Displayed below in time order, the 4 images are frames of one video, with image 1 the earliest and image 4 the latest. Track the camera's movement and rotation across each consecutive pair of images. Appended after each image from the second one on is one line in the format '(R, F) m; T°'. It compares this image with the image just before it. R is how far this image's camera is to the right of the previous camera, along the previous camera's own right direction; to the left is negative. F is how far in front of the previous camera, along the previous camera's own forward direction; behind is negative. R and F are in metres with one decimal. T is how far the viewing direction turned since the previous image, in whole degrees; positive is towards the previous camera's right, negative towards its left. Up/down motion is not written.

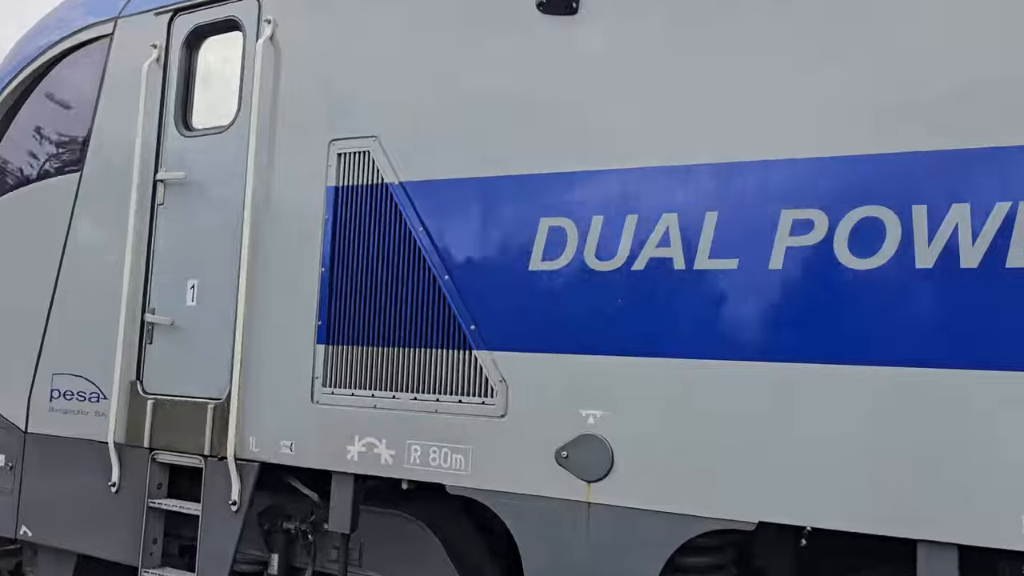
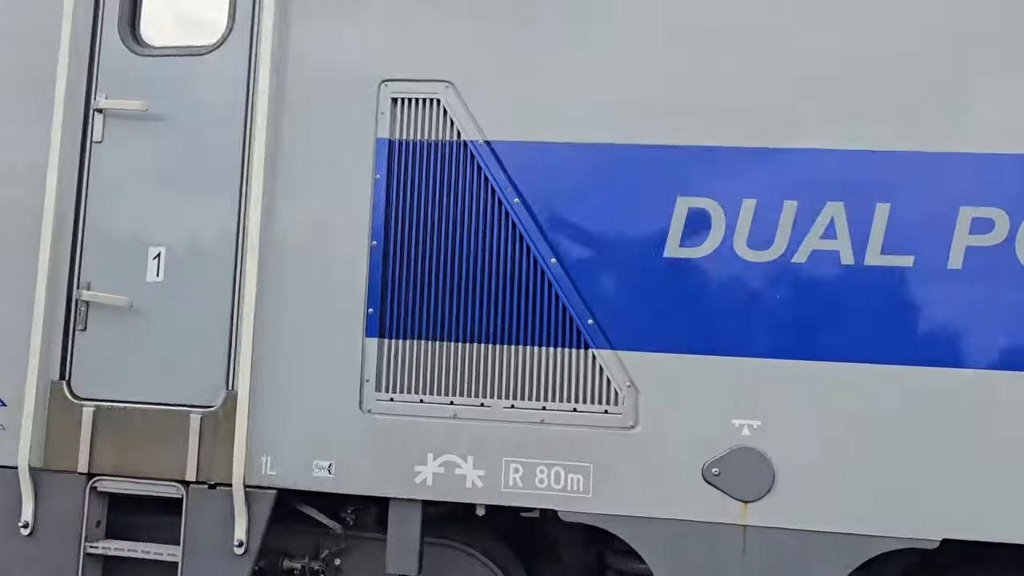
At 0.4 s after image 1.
(-0.6, +0.4) m; +19°
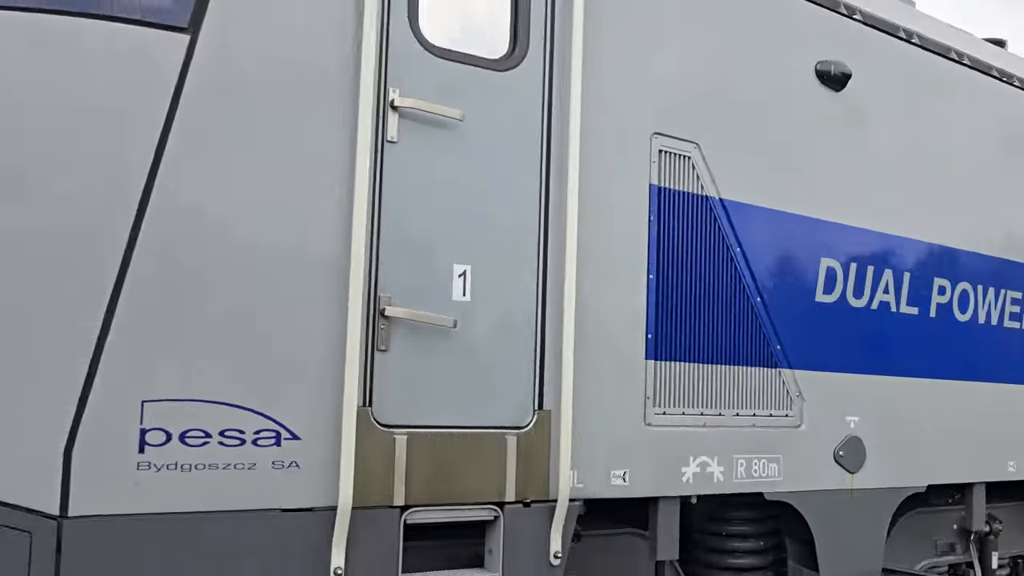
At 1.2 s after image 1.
(-1.4, +0.3) m; +38°
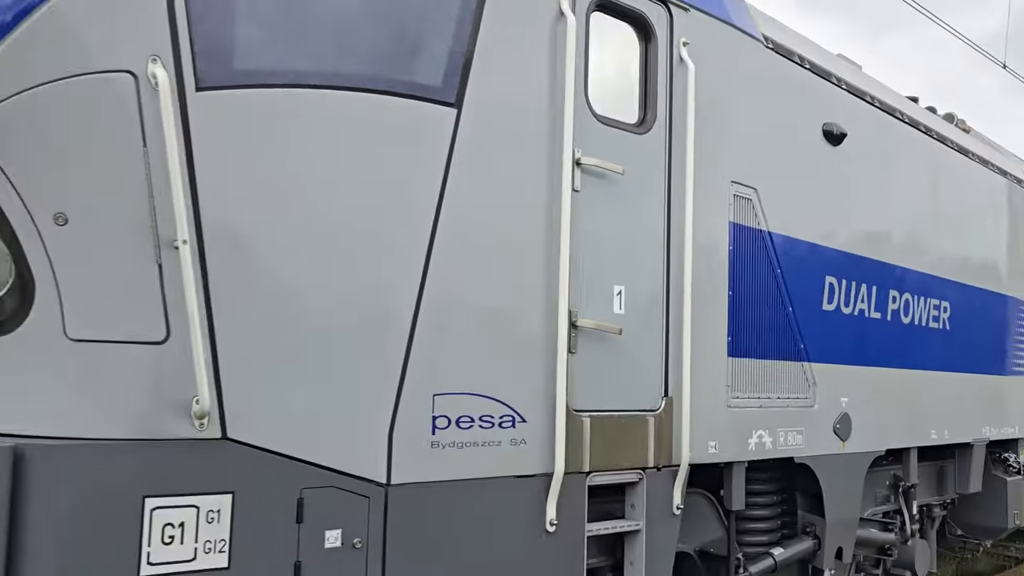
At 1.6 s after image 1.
(-0.7, -0.3) m; +11°
